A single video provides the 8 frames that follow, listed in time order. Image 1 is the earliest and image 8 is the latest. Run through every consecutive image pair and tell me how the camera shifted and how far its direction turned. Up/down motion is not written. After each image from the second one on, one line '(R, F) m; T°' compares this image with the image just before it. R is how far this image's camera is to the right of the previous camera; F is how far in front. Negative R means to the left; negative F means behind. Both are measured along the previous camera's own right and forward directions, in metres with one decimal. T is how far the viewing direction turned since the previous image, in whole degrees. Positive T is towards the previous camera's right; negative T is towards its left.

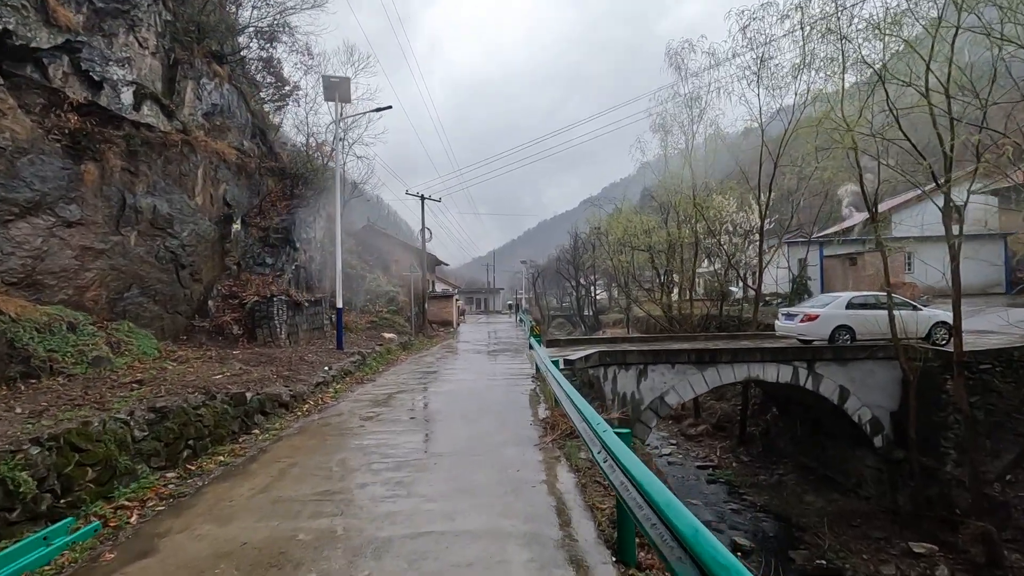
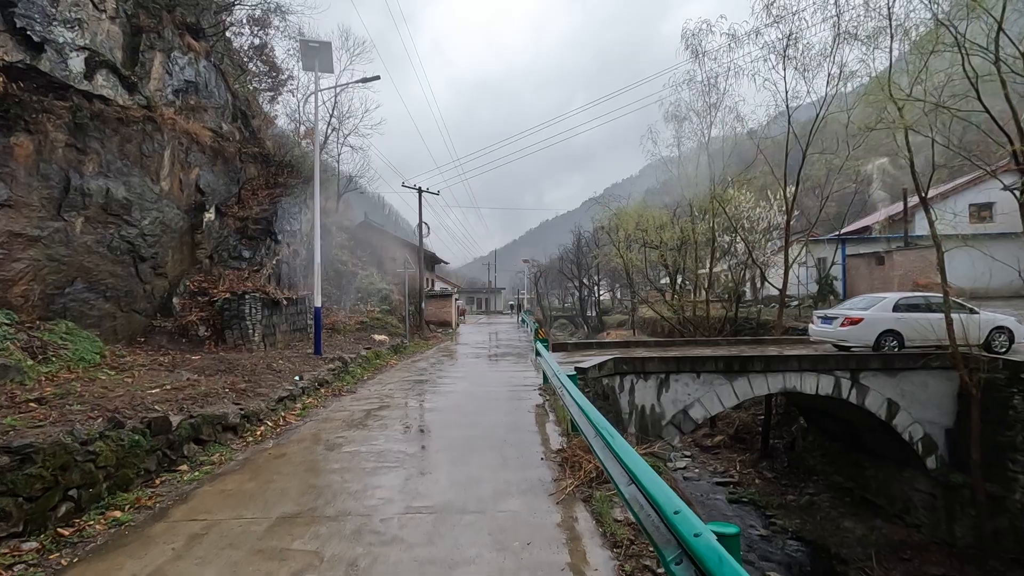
(0.0, +1.4) m; 0°
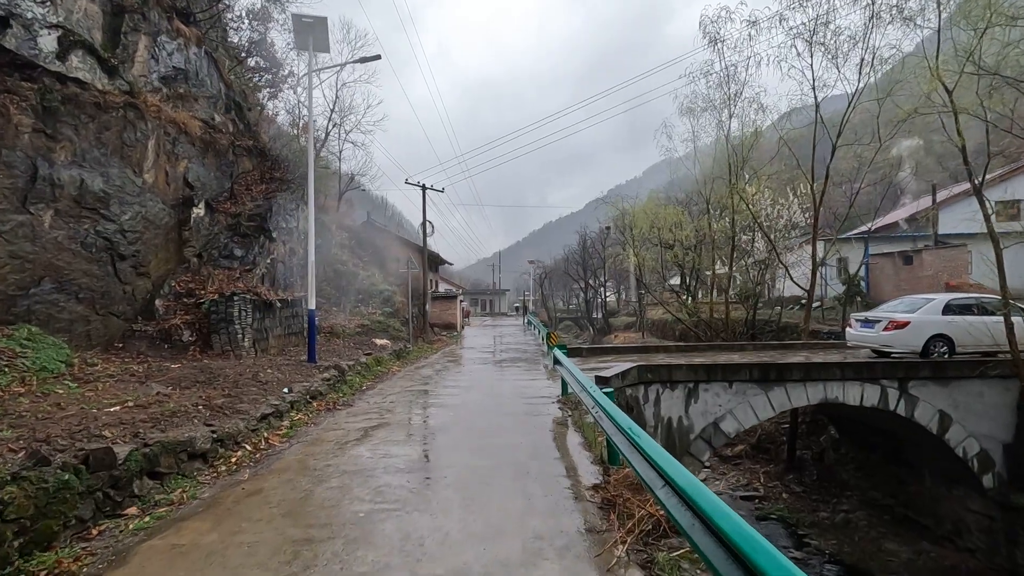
(-0.2, +0.9) m; 0°
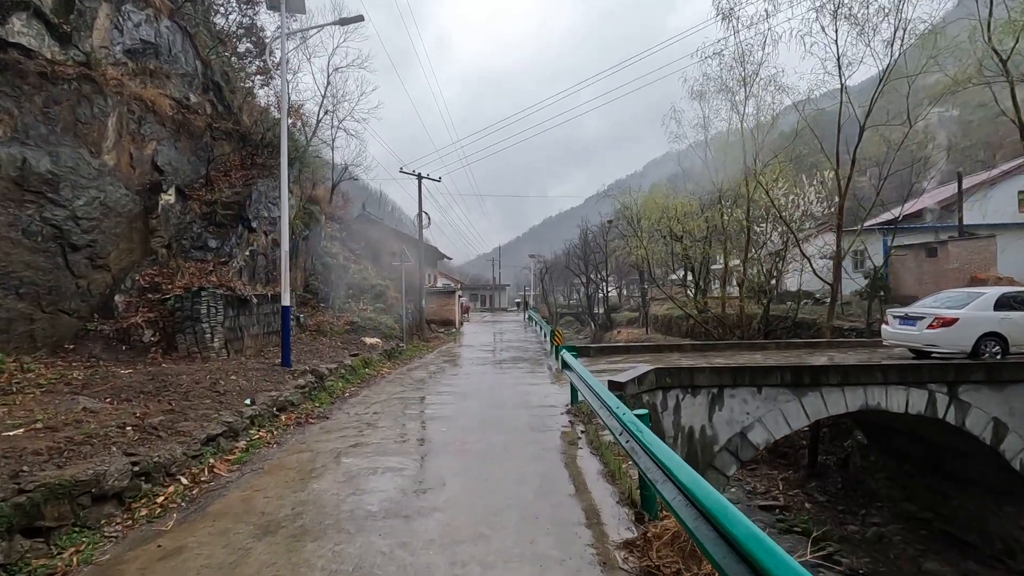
(0.0, +1.0) m; 0°
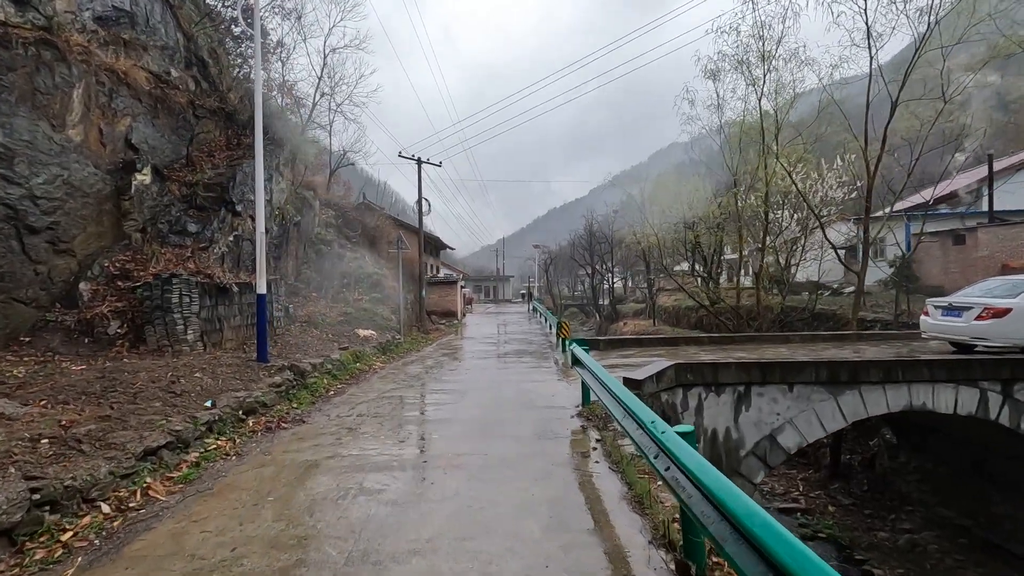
(0.0, +0.8) m; 0°
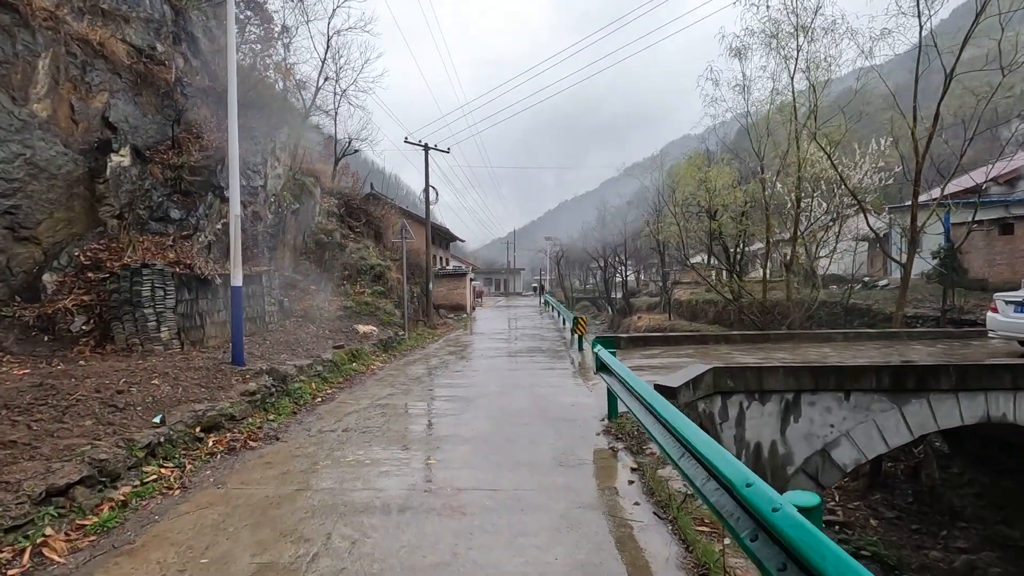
(0.0, +0.9) m; -1°
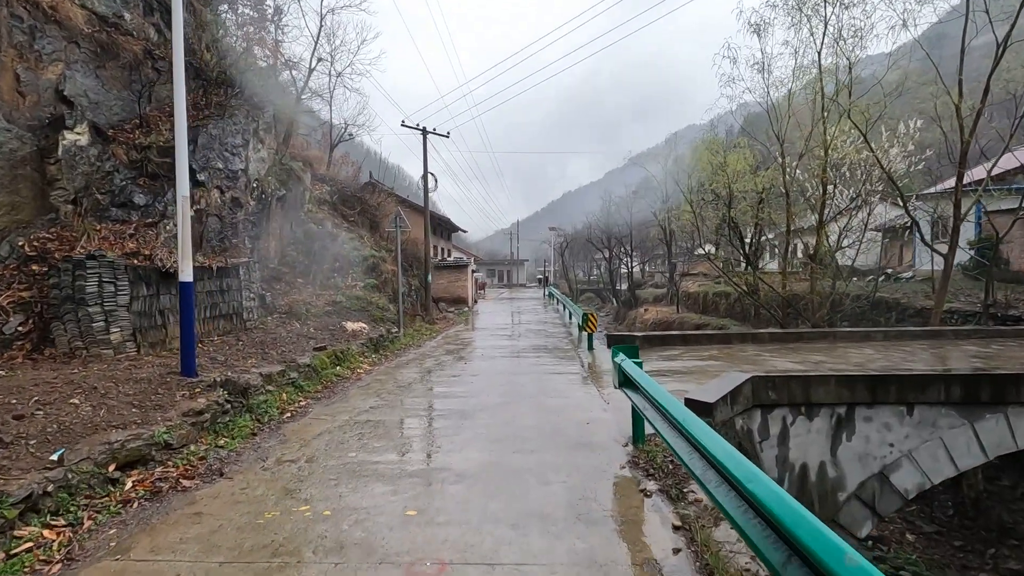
(0.0, +0.9) m; 0°
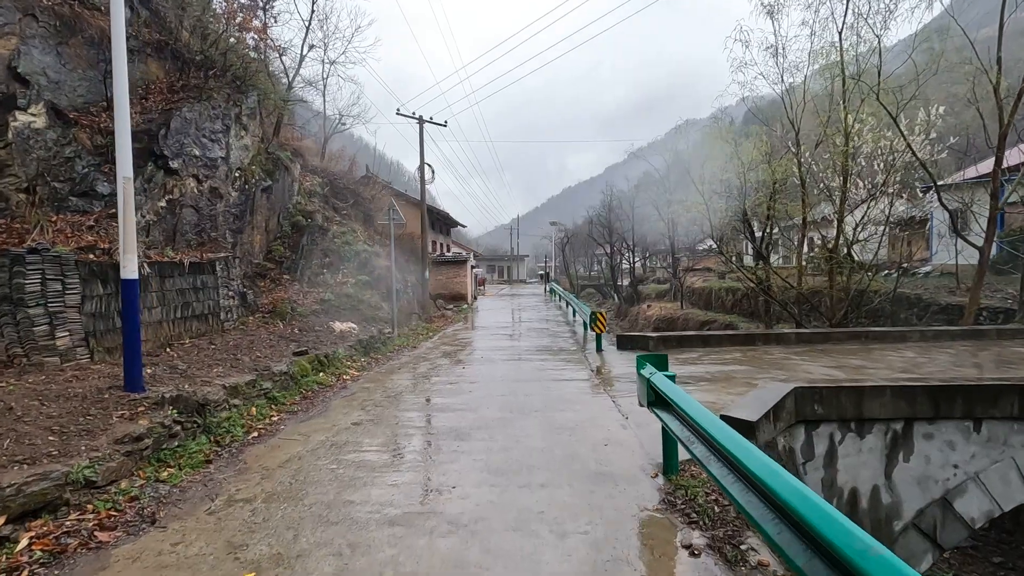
(0.0, +0.7) m; 0°
